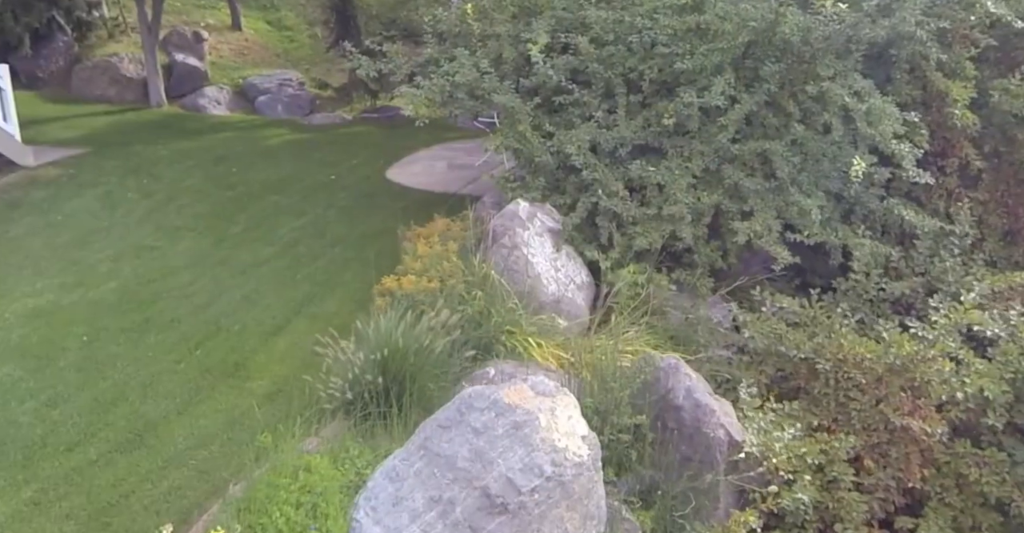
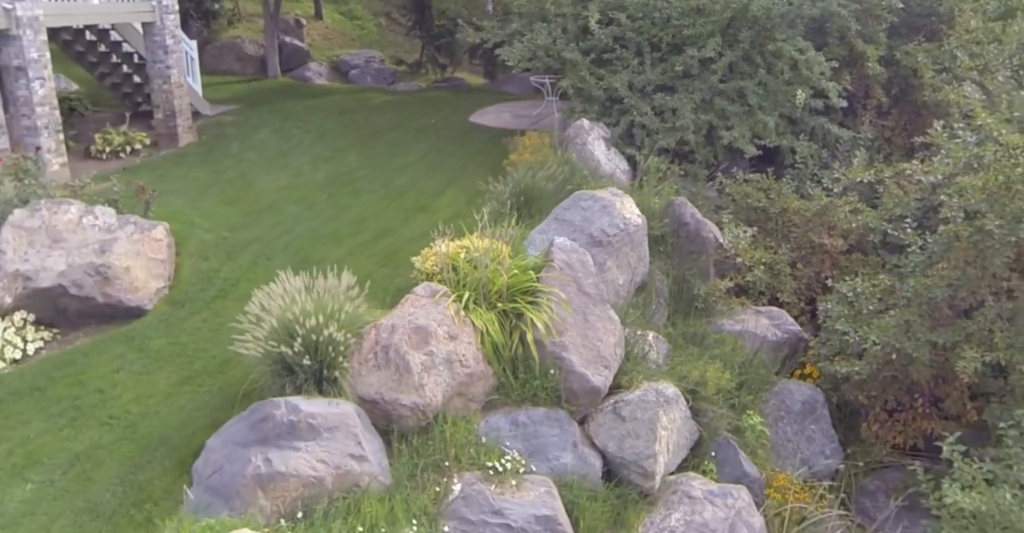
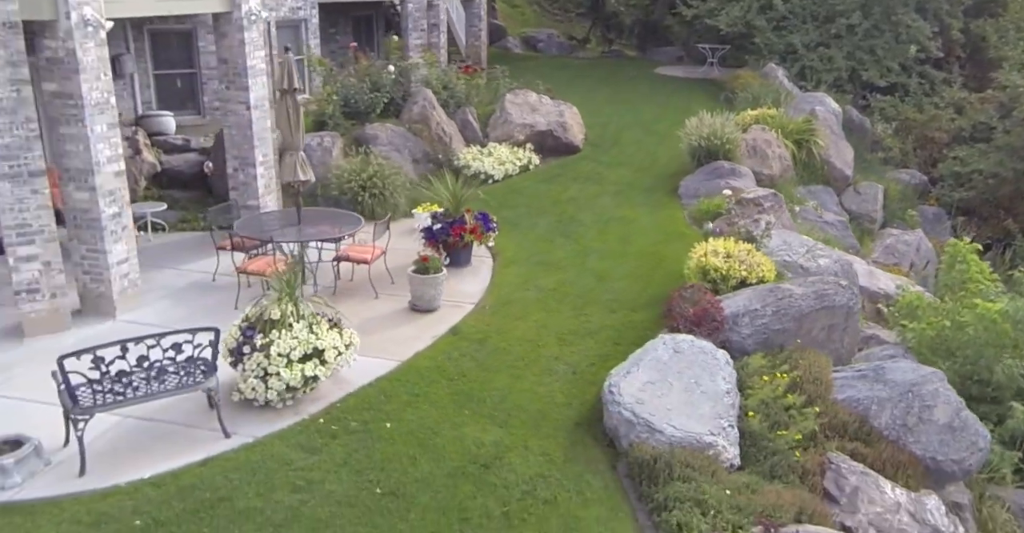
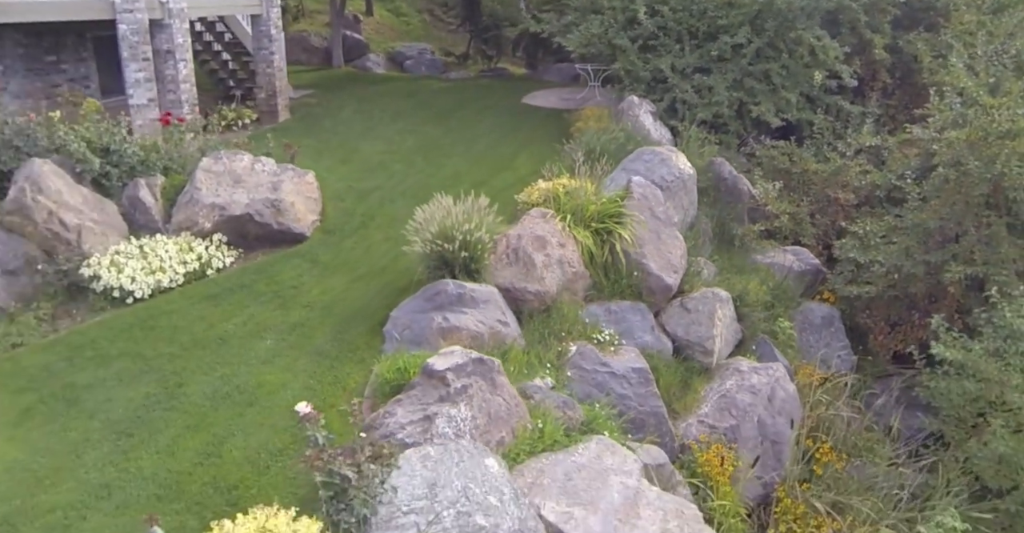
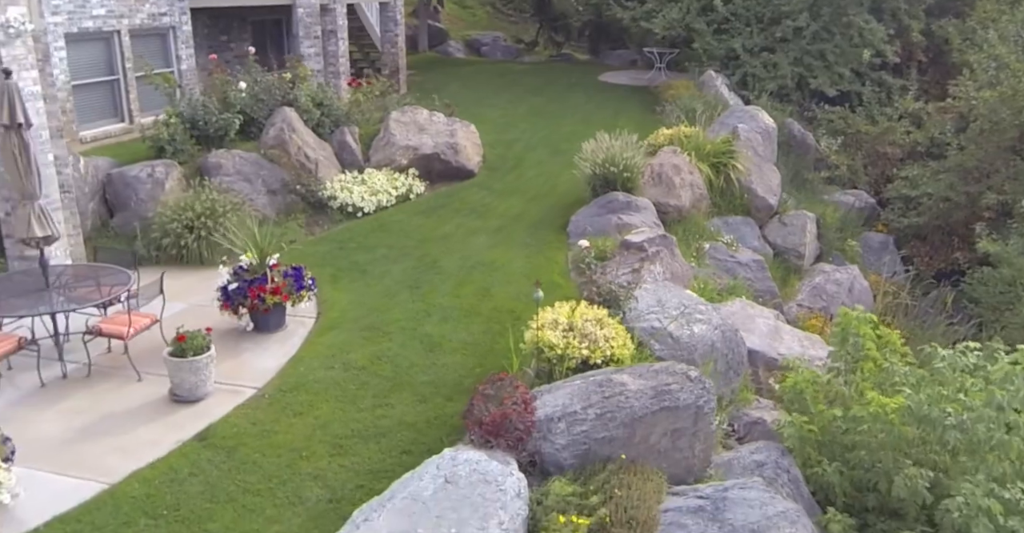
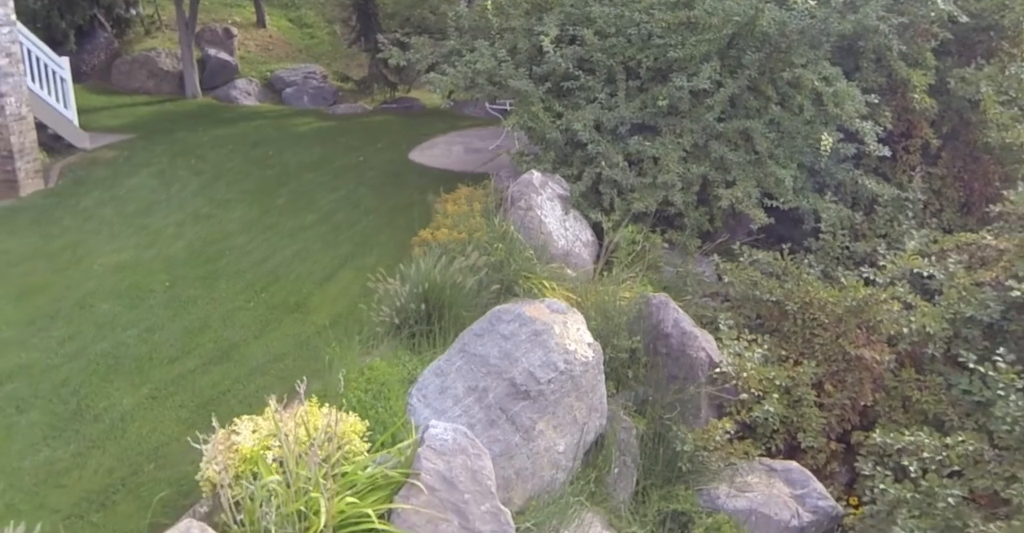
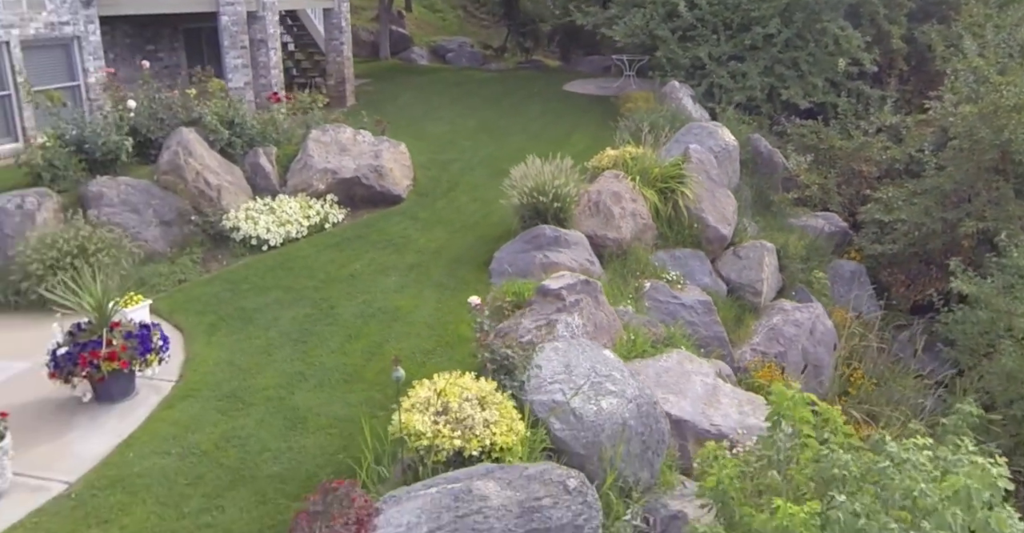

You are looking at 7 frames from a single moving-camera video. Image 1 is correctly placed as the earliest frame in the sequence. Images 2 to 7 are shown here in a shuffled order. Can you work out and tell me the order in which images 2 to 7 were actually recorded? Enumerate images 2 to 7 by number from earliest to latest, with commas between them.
6, 2, 4, 7, 5, 3
